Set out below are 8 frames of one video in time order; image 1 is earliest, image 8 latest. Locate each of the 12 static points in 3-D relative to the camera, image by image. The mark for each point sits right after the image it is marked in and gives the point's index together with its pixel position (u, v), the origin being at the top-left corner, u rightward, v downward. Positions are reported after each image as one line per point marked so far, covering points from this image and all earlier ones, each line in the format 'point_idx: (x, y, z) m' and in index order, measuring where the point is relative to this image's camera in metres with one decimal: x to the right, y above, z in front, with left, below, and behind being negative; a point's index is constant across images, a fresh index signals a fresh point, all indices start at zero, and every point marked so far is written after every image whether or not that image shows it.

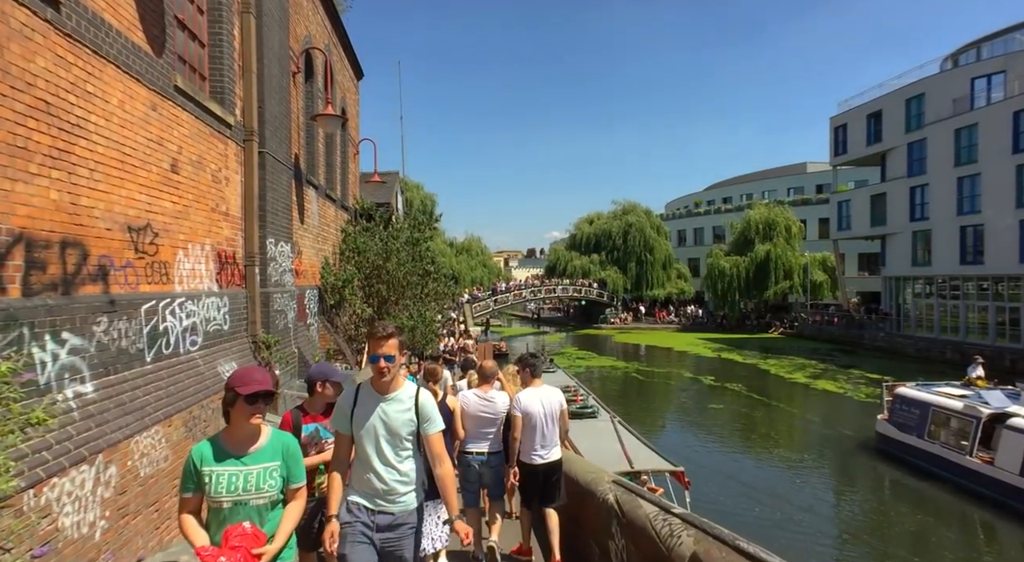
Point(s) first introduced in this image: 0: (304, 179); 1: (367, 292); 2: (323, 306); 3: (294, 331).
0: (-3.9, +1.9, +11.4) m
1: (-3.3, -0.2, +13.6) m
2: (-3.9, -0.5, +12.6) m
3: (-3.4, -0.8, +9.5) m
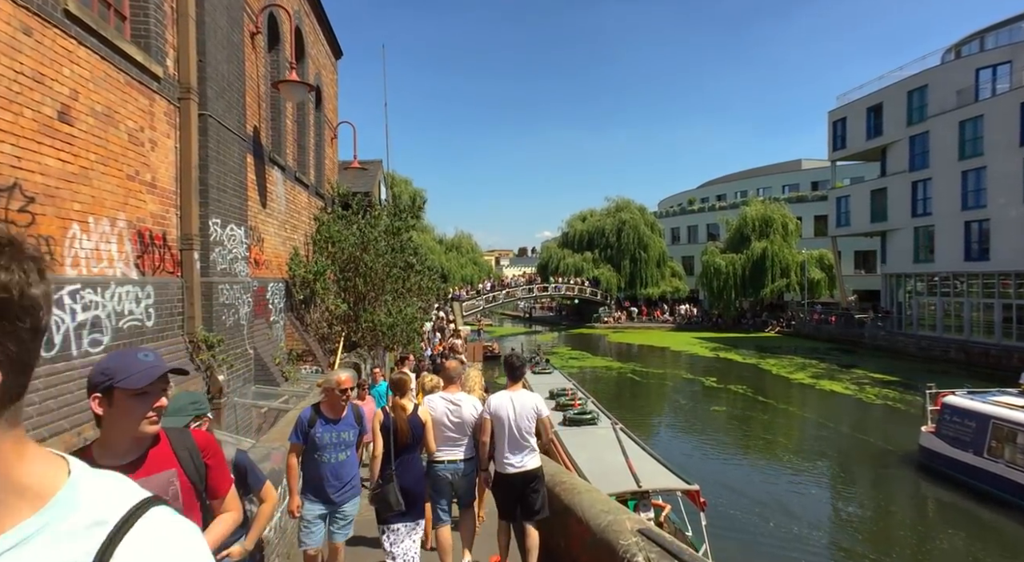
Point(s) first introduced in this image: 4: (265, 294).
0: (-4.1, +2.0, +10.1) m
1: (-3.5, -0.1, +12.3) m
2: (-4.1, -0.4, +11.3) m
3: (-3.5, -0.6, +8.2) m
4: (-3.9, -0.2, +9.7) m
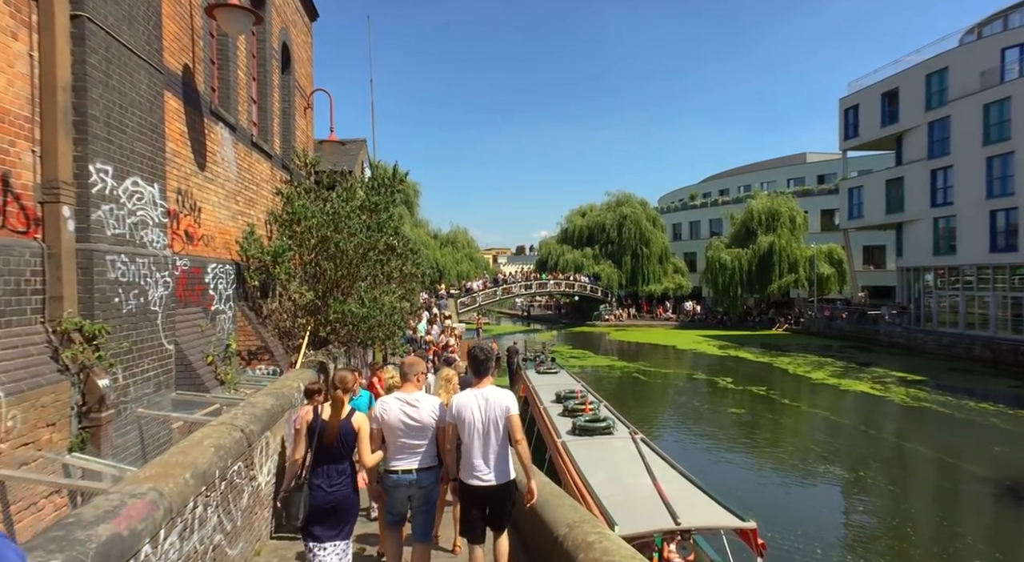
0: (-4.1, +2.3, +8.2) m
1: (-3.5, +0.2, +10.4) m
2: (-4.2, -0.1, +9.4) m
3: (-3.6, -0.4, +6.3) m
4: (-4.0, +0.1, +7.8) m
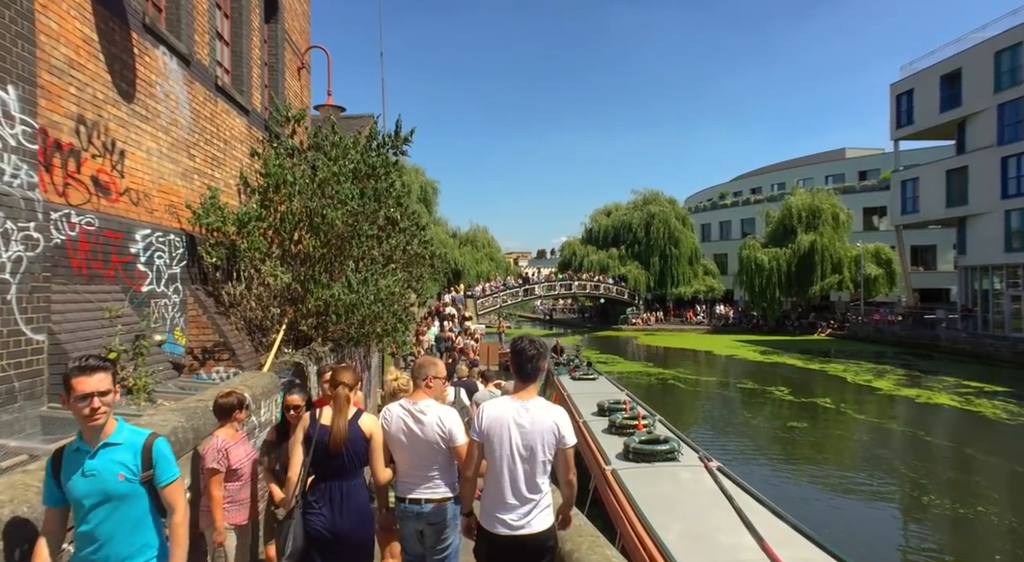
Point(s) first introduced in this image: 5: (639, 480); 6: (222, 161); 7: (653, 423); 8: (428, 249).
0: (-3.7, +2.6, +6.1) m
1: (-3.1, +0.4, +8.3) m
2: (-3.8, +0.1, +7.2) m
3: (-3.3, -0.1, +4.2) m
4: (-3.6, +0.3, +5.7) m
5: (+1.6, -2.4, +7.6) m
6: (-3.9, +1.6, +8.2) m
7: (+2.2, -2.2, +9.5) m
8: (-1.5, +0.6, +11.0) m
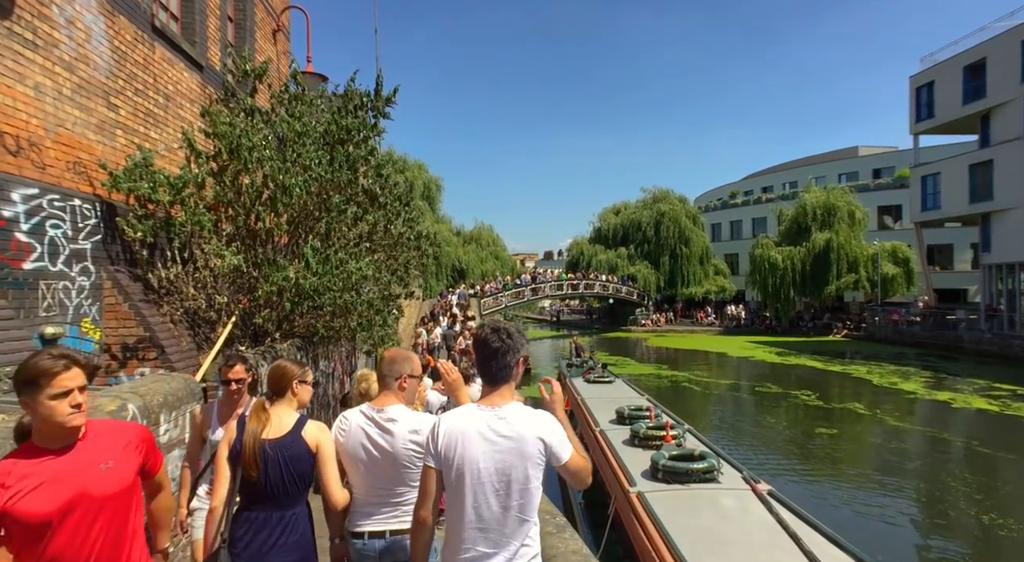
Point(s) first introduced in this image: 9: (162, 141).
0: (-3.7, +2.8, +4.7) m
1: (-3.1, +0.6, +6.8) m
2: (-3.8, +0.3, +5.8) m
3: (-3.3, +0.1, +2.7) m
4: (-3.6, +0.5, +4.3) m
5: (+1.6, -2.2, +6.1) m
6: (-3.9, +1.8, +6.8) m
7: (+2.2, -2.0, +8.0) m
8: (-1.5, +0.7, +9.6) m
9: (-3.9, +1.6, +6.8) m
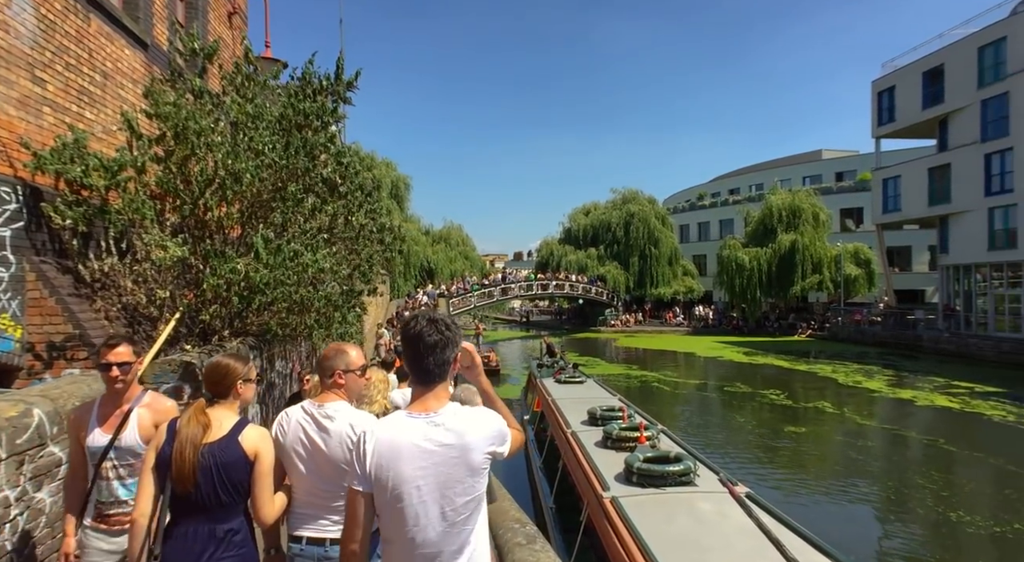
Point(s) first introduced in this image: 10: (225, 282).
0: (-4.0, +2.8, +4.2) m
1: (-3.4, +0.7, +6.3) m
2: (-4.0, +0.4, +5.3) m
3: (-3.4, +0.2, +2.2) m
4: (-3.8, +0.6, +3.7) m
5: (+1.3, -2.2, +5.8) m
6: (-4.2, +1.9, +6.2) m
7: (+1.8, -1.9, +7.7) m
8: (-1.9, +0.8, +9.1) m
9: (-4.2, +1.6, +6.2) m
10: (-2.7, 0.0, +5.9) m
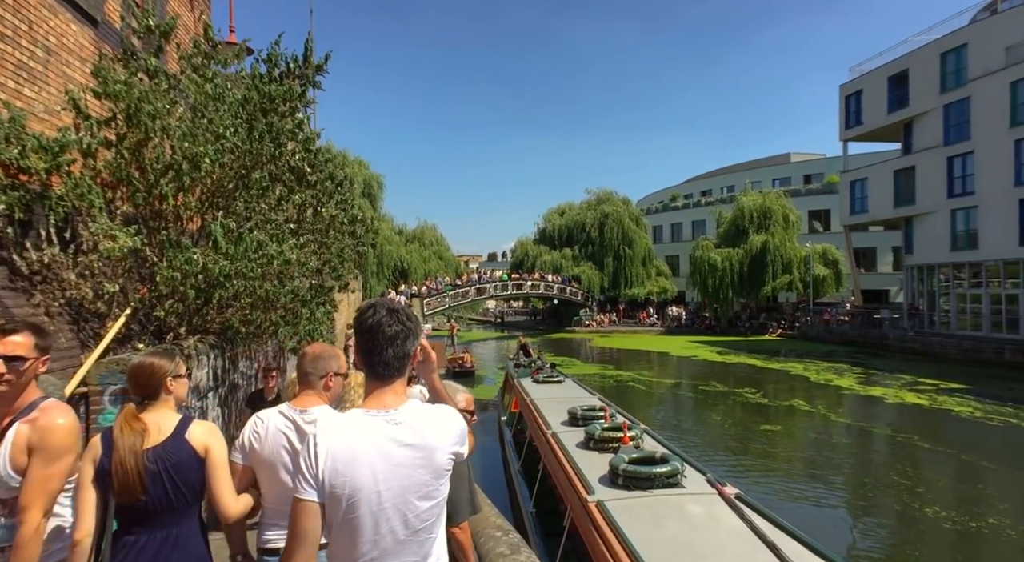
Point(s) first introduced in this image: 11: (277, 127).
0: (-4.1, +2.9, +3.7) m
1: (-3.6, +0.8, +5.8) m
2: (-4.2, +0.5, +4.7) m
3: (-3.5, +0.3, +1.7) m
4: (-3.9, +0.7, +3.2) m
5: (+1.1, -2.1, +5.5) m
6: (-4.4, +1.9, +5.7) m
7: (+1.5, -1.9, +7.5) m
8: (-2.3, +0.9, +8.7) m
9: (-4.4, +1.7, +5.7) m
10: (-2.9, +0.1, +5.5) m
11: (-2.6, +1.7, +6.9) m
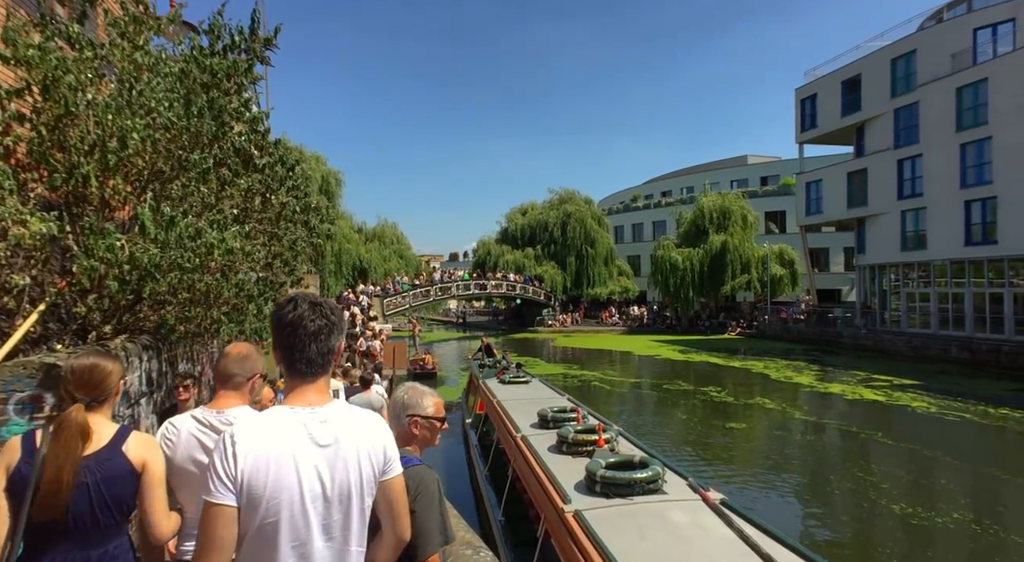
0: (-4.2, +3.0, +2.9) m
1: (-3.9, +0.8, +5.1) m
2: (-4.4, +0.5, +4.0) m
3: (-3.5, +0.3, +1.0) m
4: (-4.0, +0.7, +2.5) m
5: (+0.8, -2.0, +5.1) m
6: (-4.7, +2.0, +5.0) m
7: (+1.2, -1.8, +7.1) m
8: (-2.7, +0.9, +8.1) m
9: (-4.6, +1.8, +5.0) m
10: (-3.2, +0.1, +4.8) m
11: (-3.0, +1.8, +6.3) m
